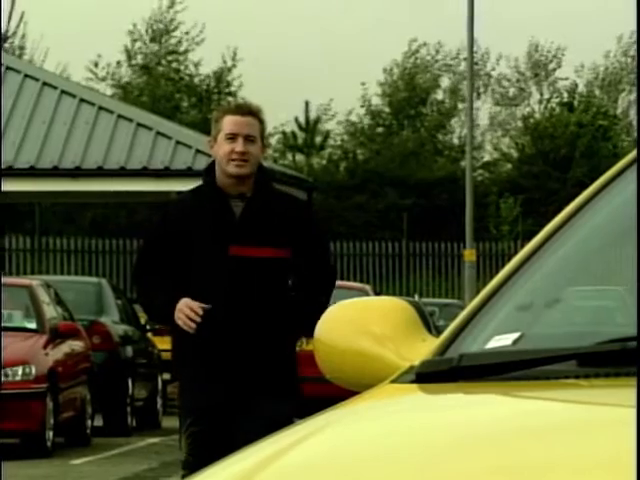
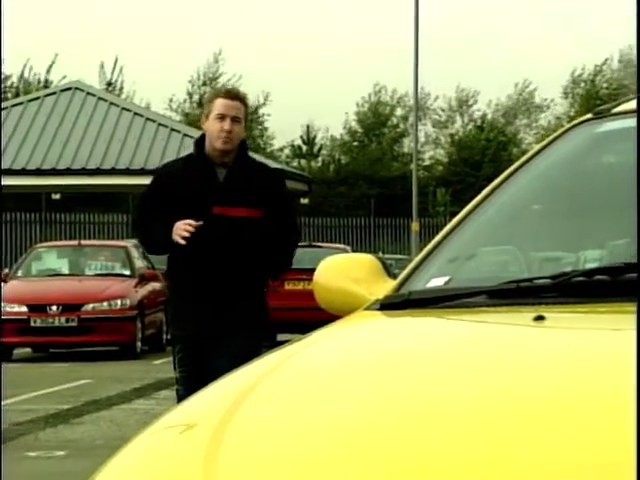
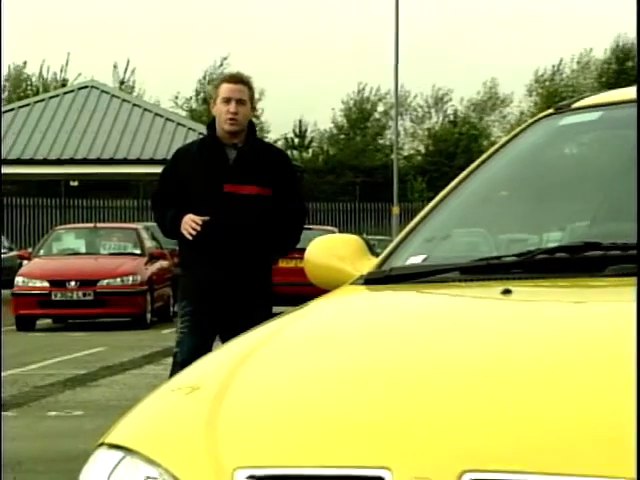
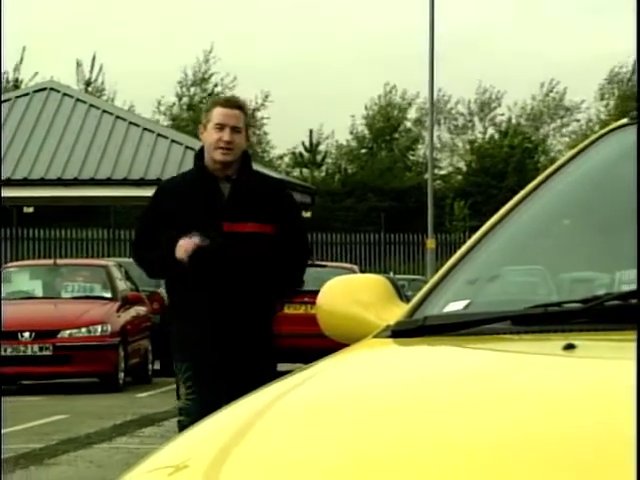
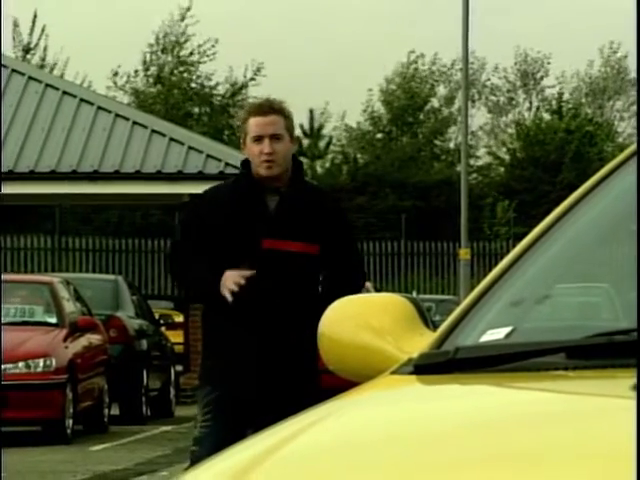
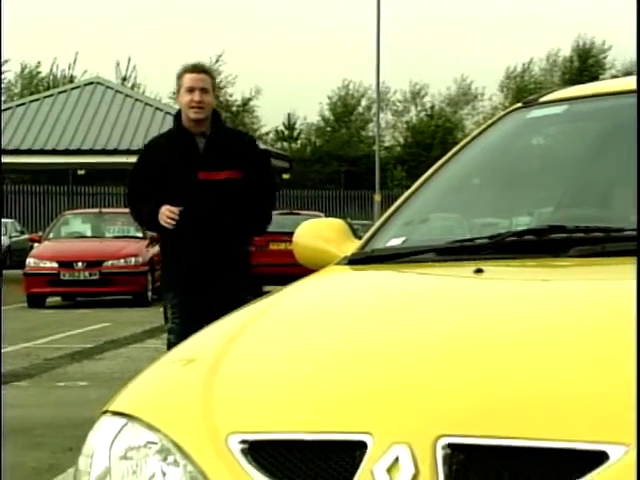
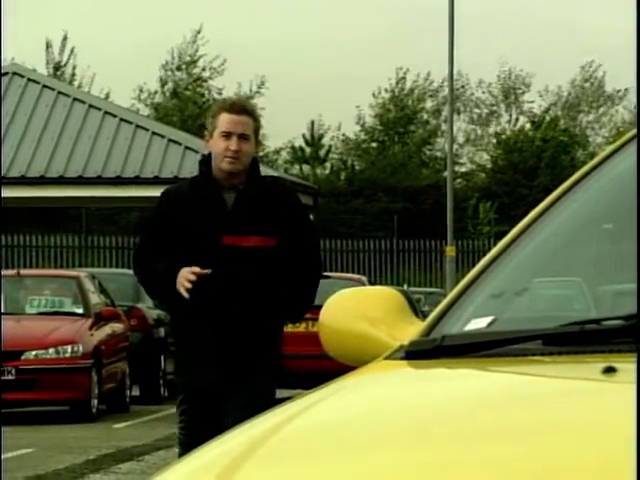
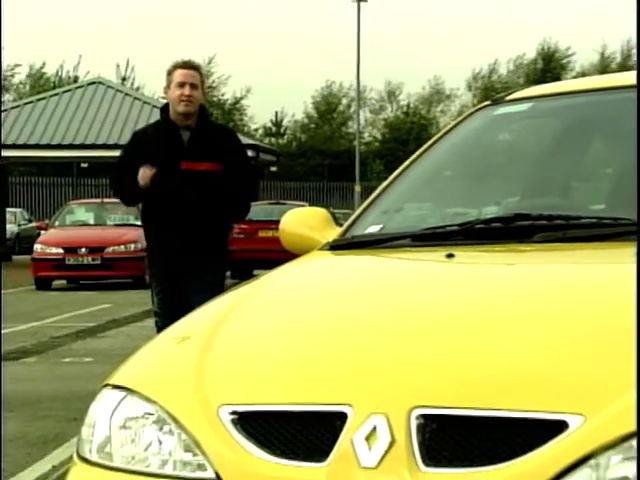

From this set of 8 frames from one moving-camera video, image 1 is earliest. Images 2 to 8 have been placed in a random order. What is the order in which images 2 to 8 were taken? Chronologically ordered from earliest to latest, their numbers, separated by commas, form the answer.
5, 7, 4, 2, 3, 6, 8
